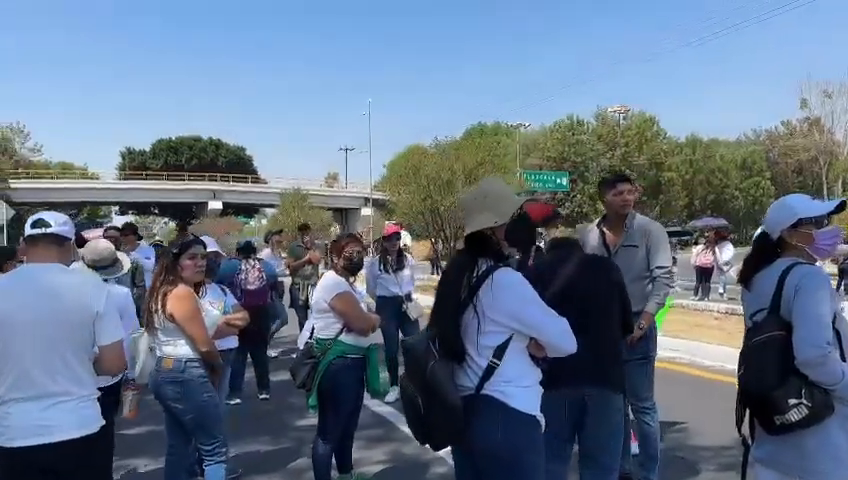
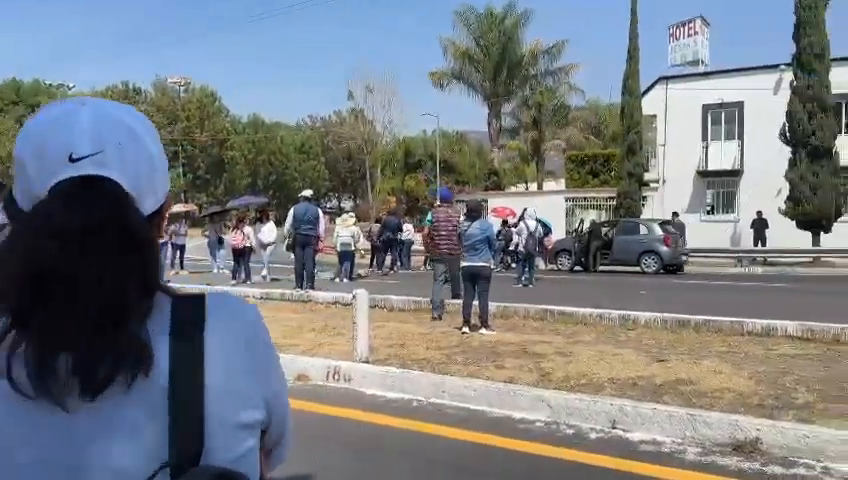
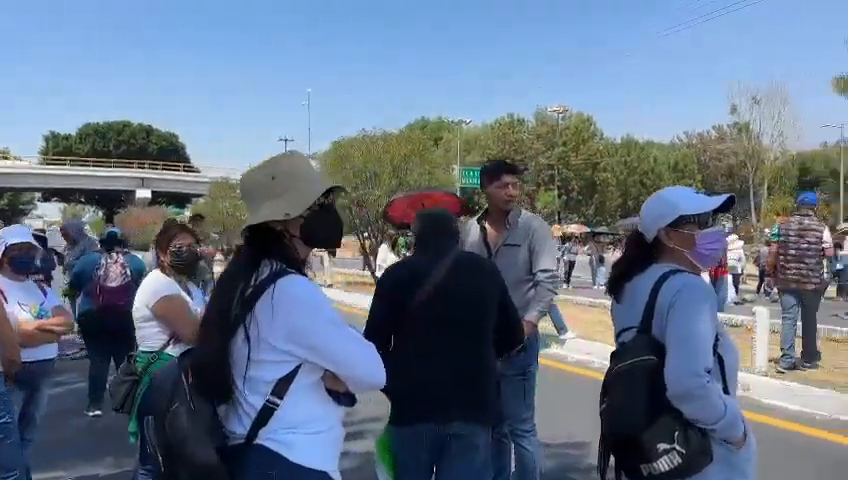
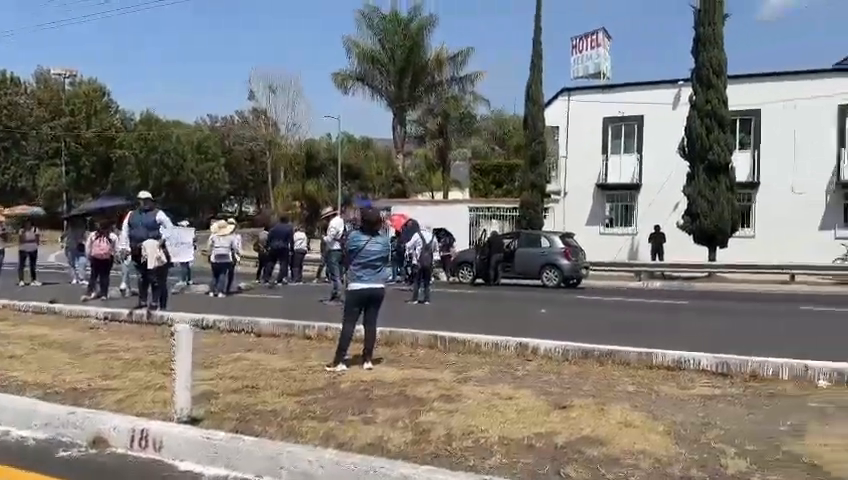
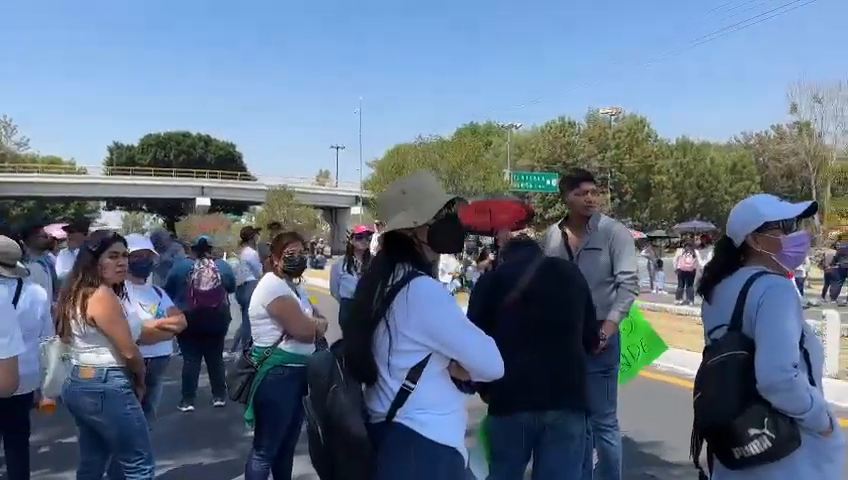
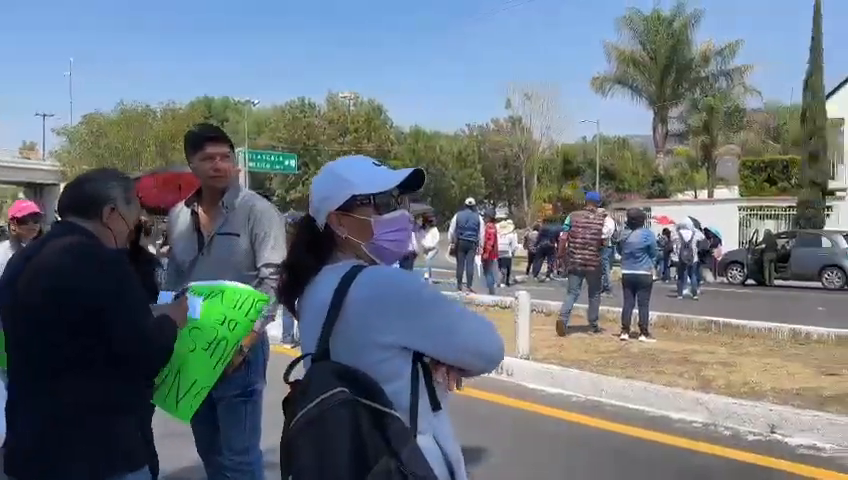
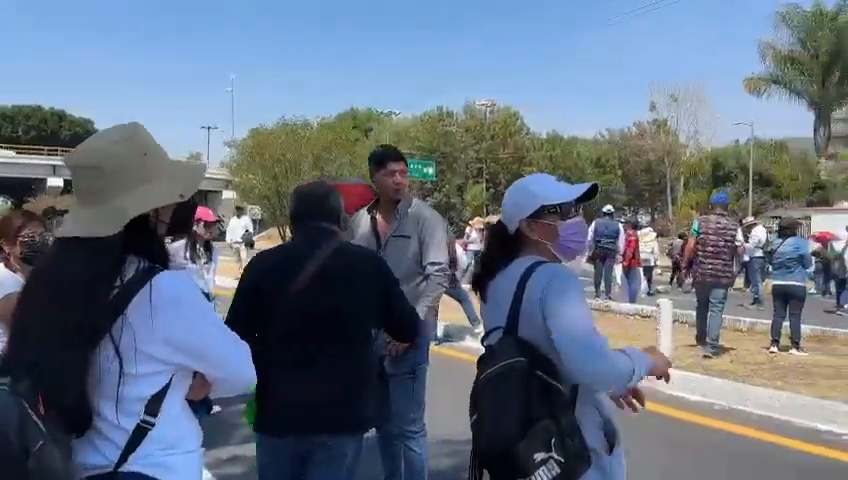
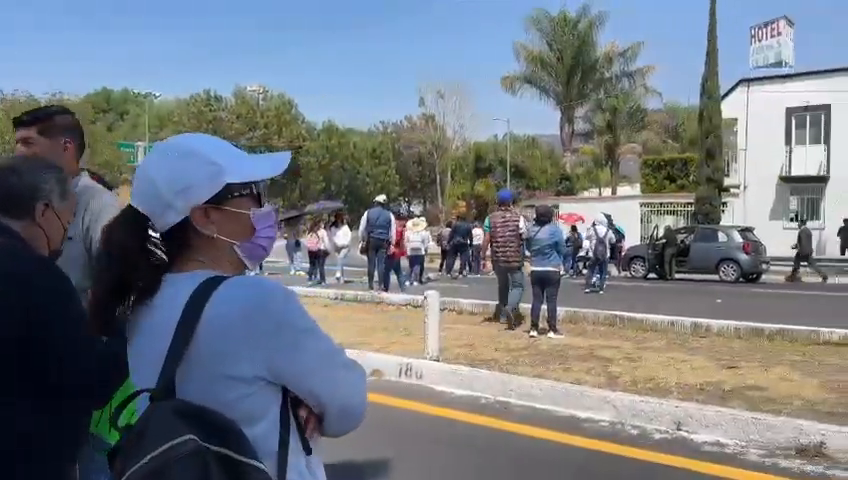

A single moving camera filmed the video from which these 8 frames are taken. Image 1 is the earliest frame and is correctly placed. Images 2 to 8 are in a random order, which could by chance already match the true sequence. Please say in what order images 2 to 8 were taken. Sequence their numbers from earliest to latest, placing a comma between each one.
5, 3, 7, 6, 8, 2, 4
